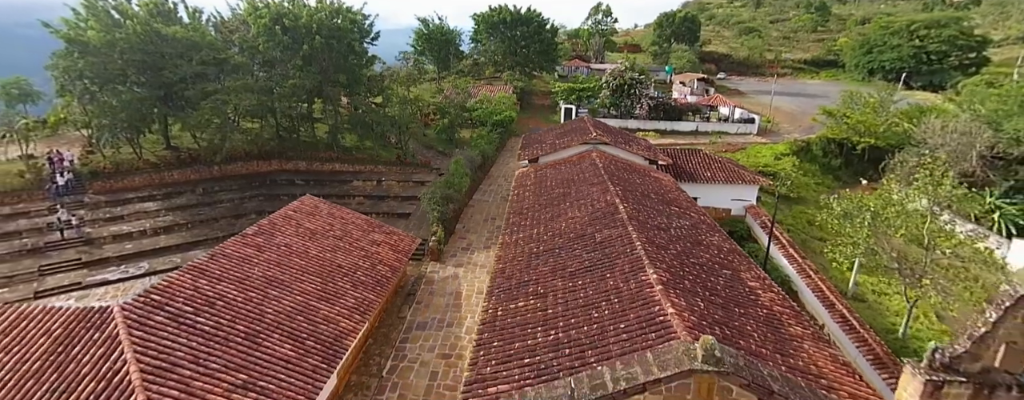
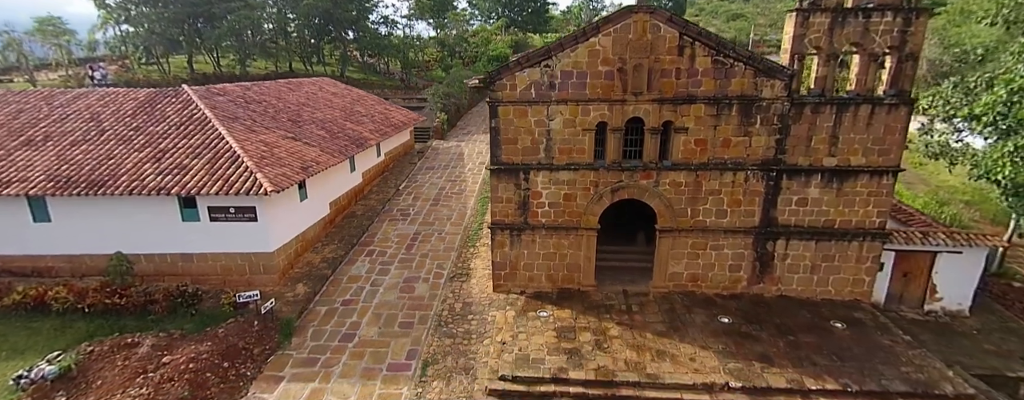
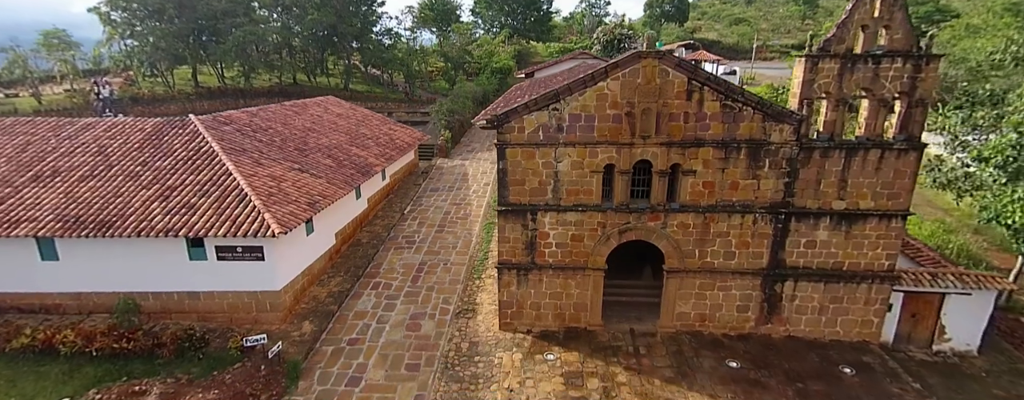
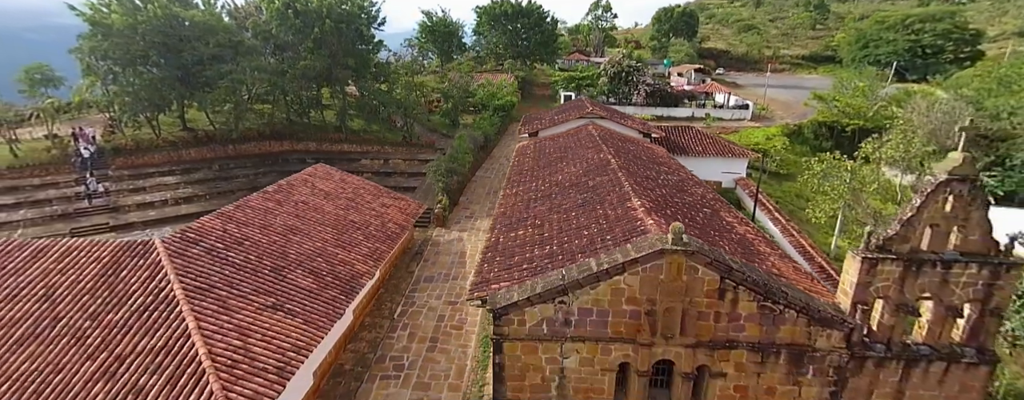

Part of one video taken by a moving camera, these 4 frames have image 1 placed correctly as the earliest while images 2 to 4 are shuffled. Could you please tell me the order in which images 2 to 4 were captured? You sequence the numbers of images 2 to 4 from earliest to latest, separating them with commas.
4, 3, 2
